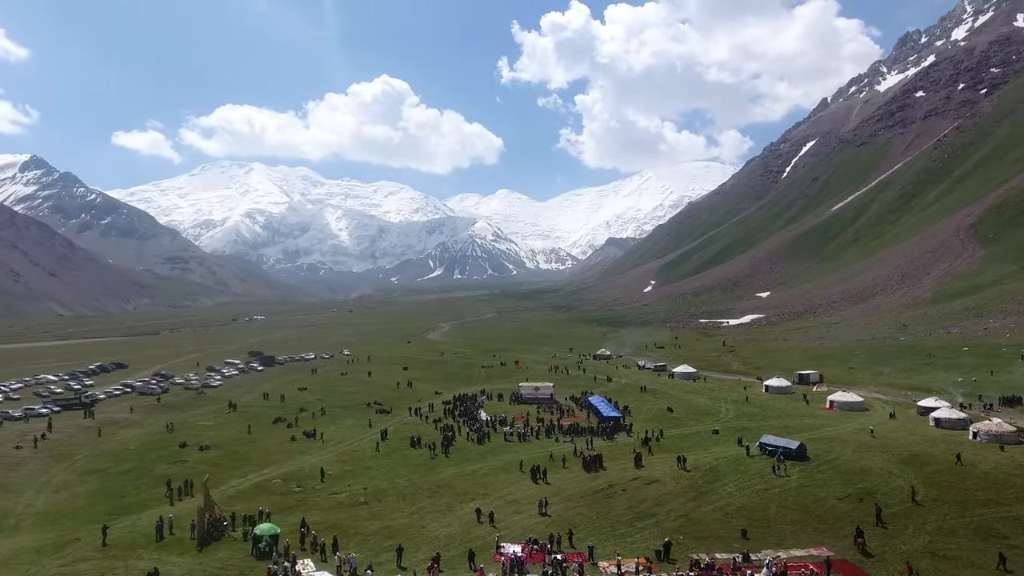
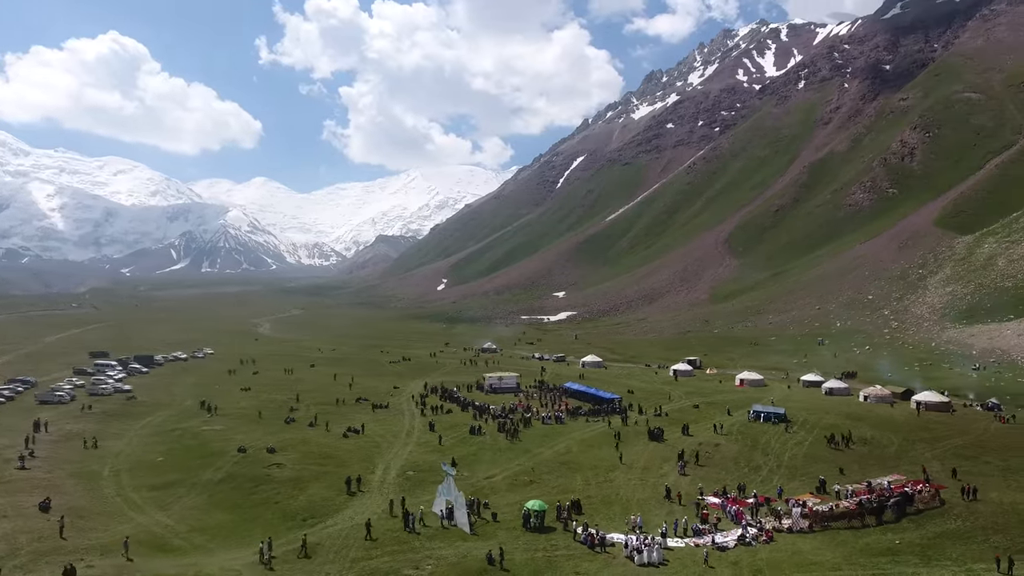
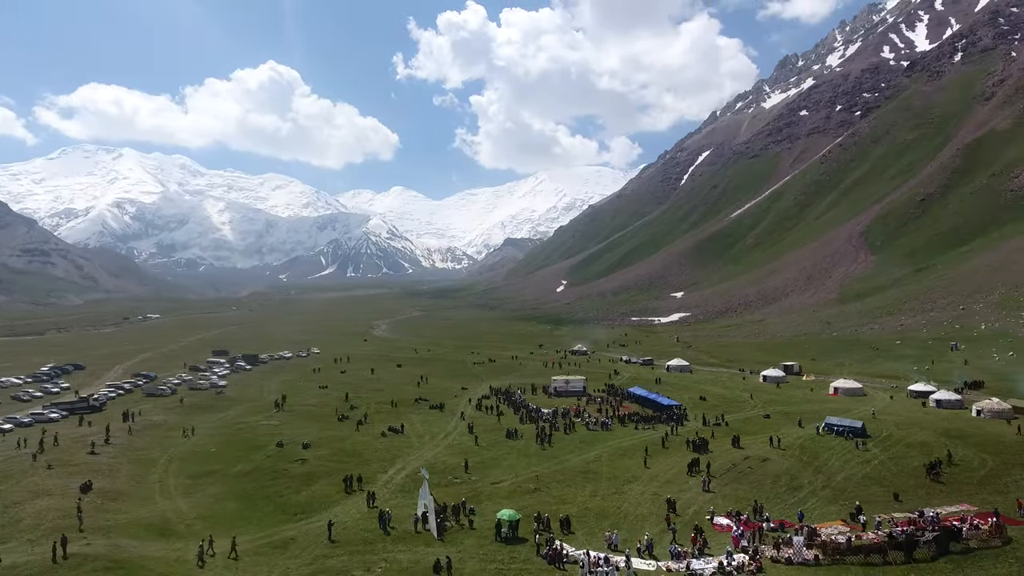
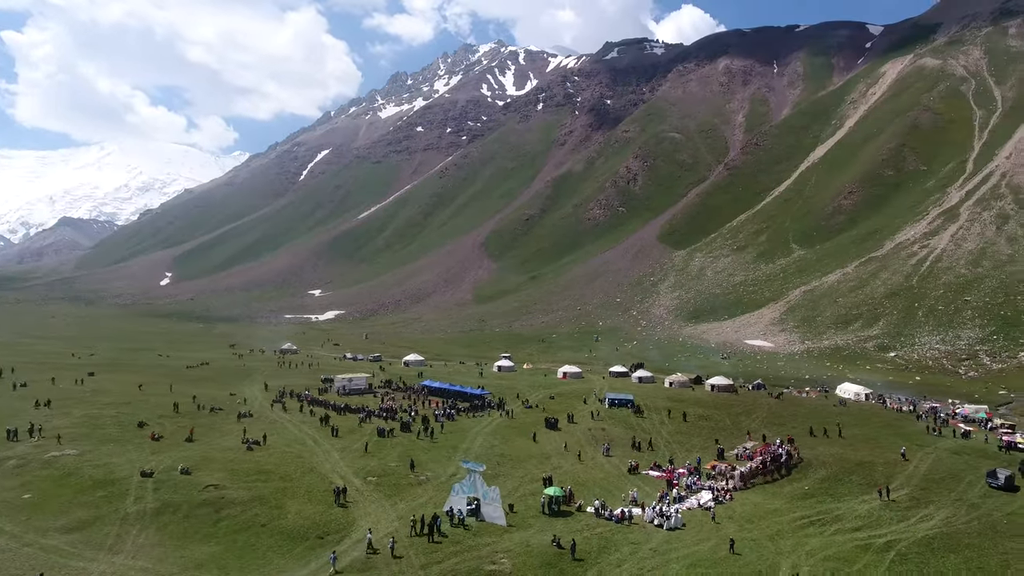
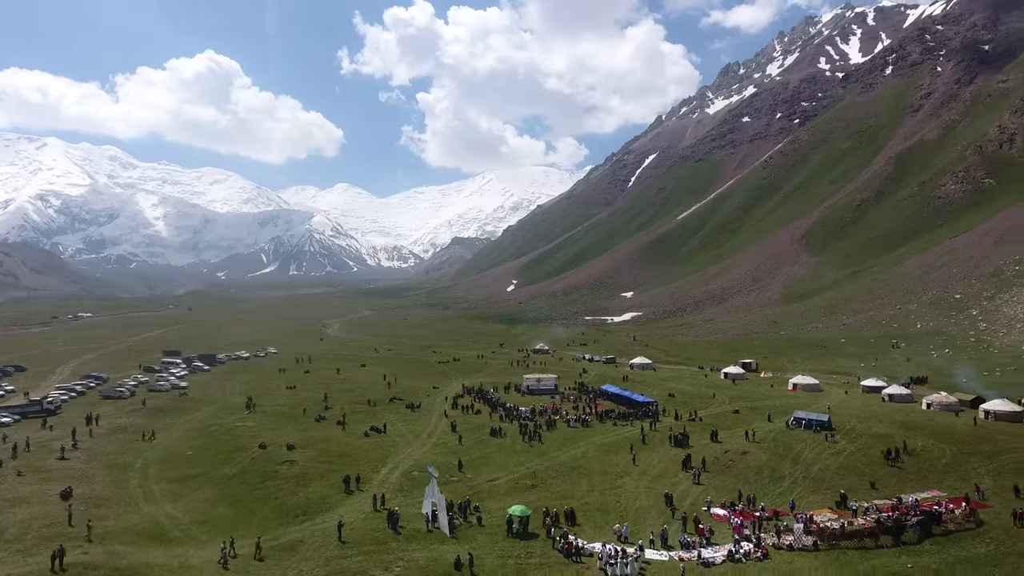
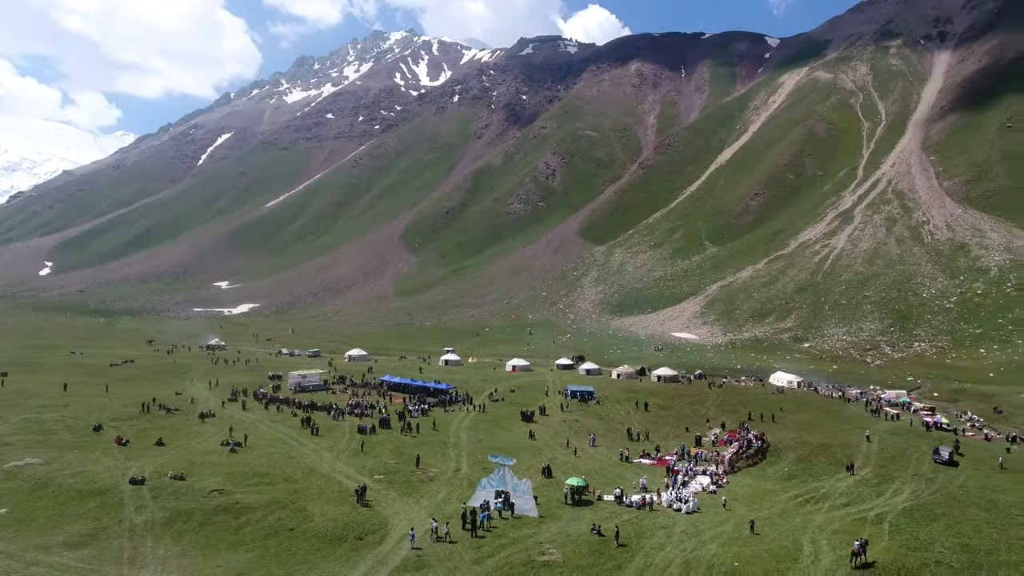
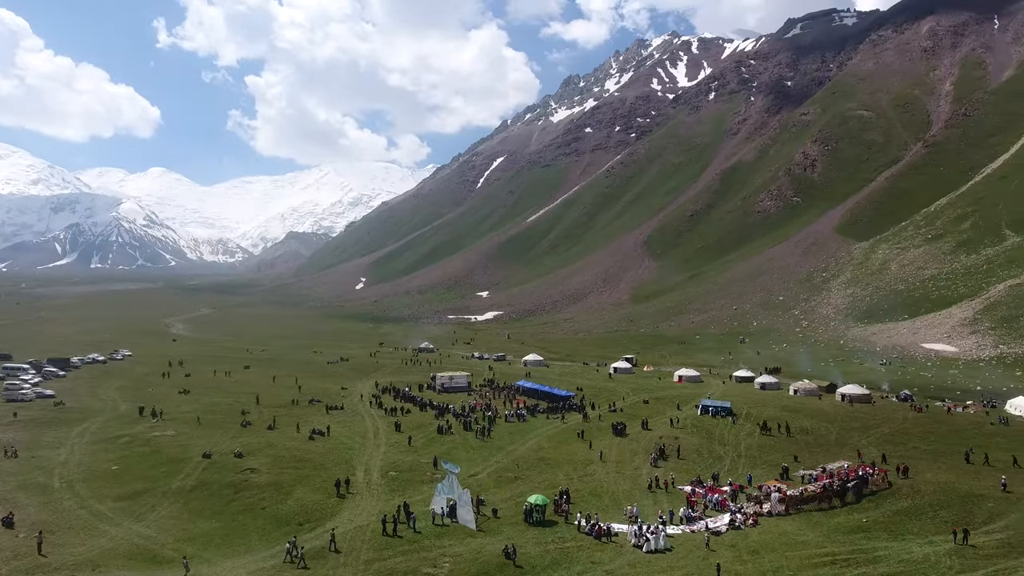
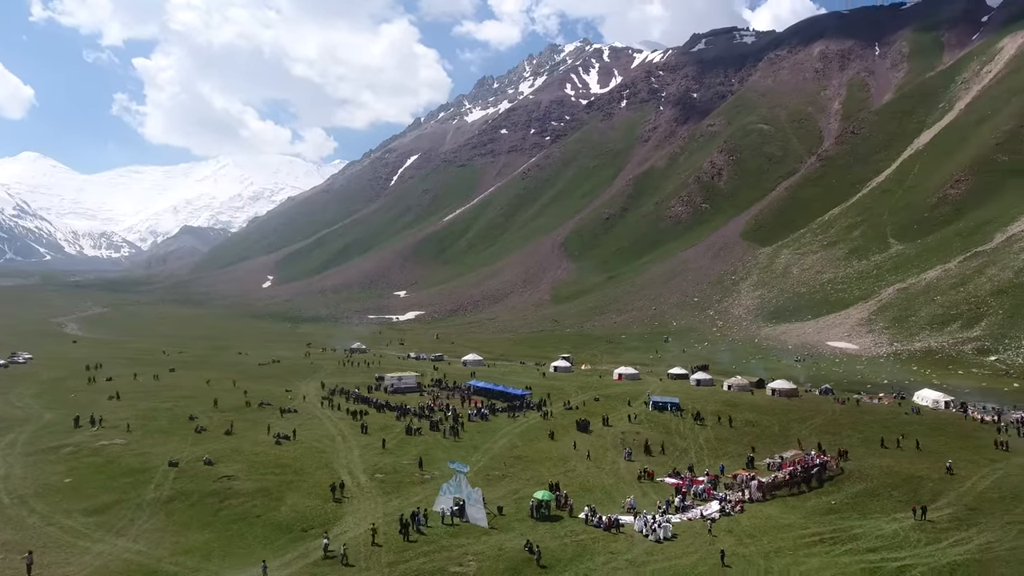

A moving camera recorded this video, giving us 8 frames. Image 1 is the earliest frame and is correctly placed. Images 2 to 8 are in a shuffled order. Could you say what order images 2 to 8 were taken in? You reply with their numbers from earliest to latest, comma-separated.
3, 5, 2, 7, 8, 4, 6
